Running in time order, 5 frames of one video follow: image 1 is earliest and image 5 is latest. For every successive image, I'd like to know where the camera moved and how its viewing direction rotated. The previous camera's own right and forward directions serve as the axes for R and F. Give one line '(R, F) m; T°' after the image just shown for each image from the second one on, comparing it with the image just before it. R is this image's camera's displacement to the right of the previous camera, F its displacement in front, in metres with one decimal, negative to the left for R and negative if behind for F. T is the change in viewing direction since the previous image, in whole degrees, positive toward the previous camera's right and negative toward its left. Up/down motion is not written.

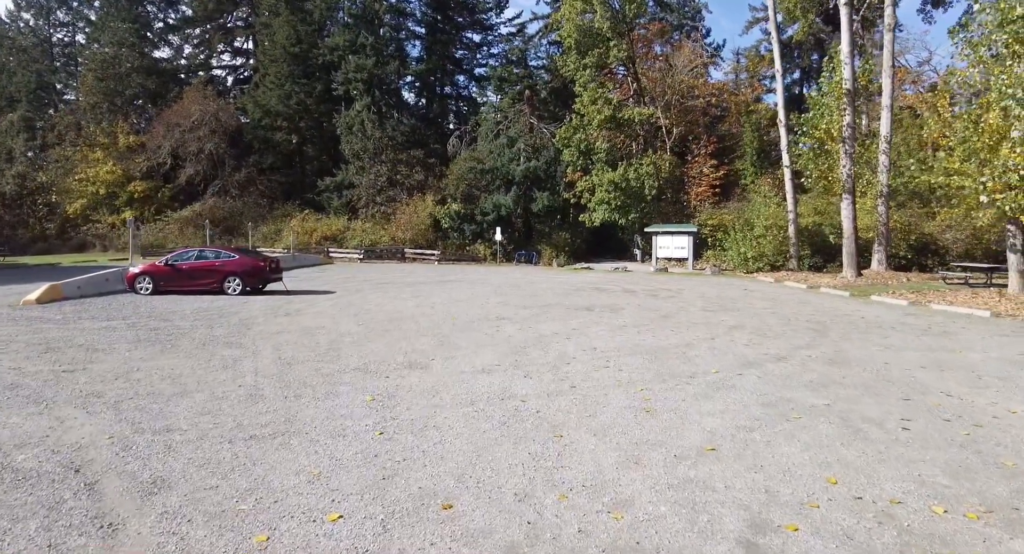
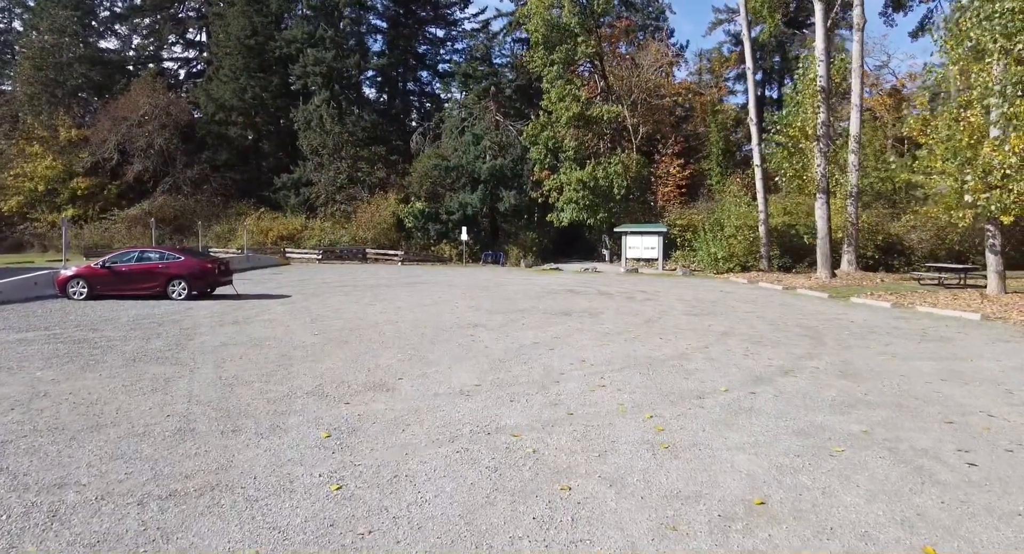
(-0.2, +1.0) m; +3°
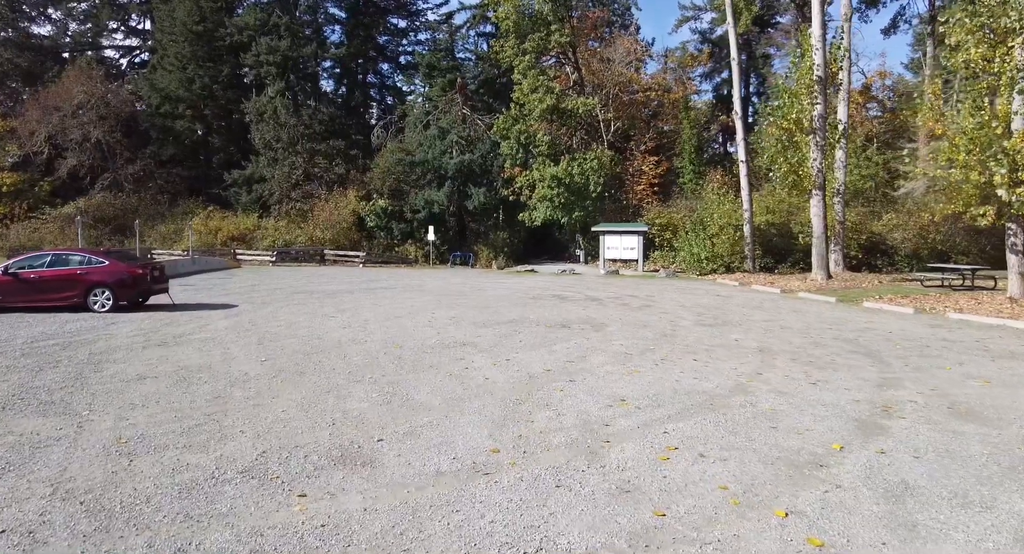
(-0.5, +2.0) m; +3°
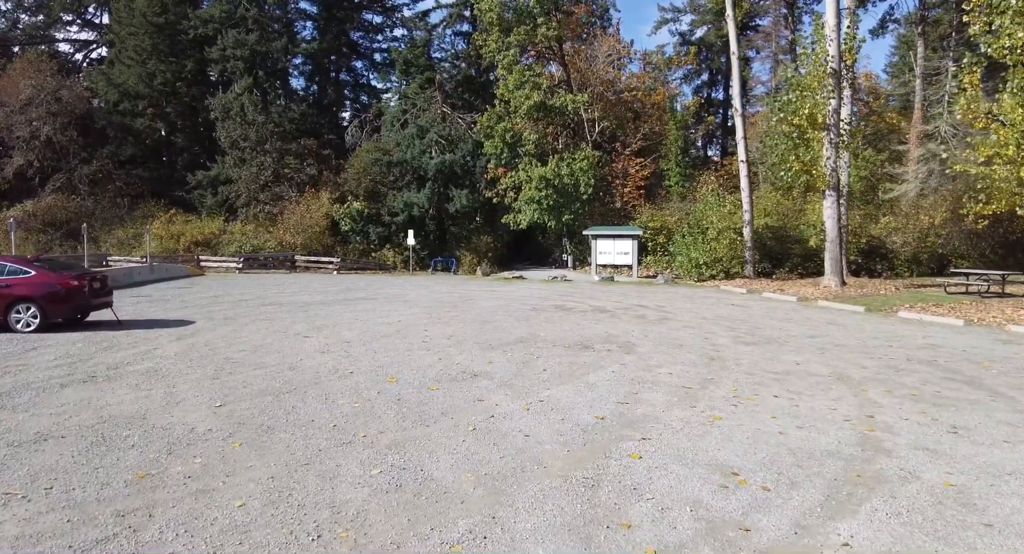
(-0.6, +1.8) m; +2°
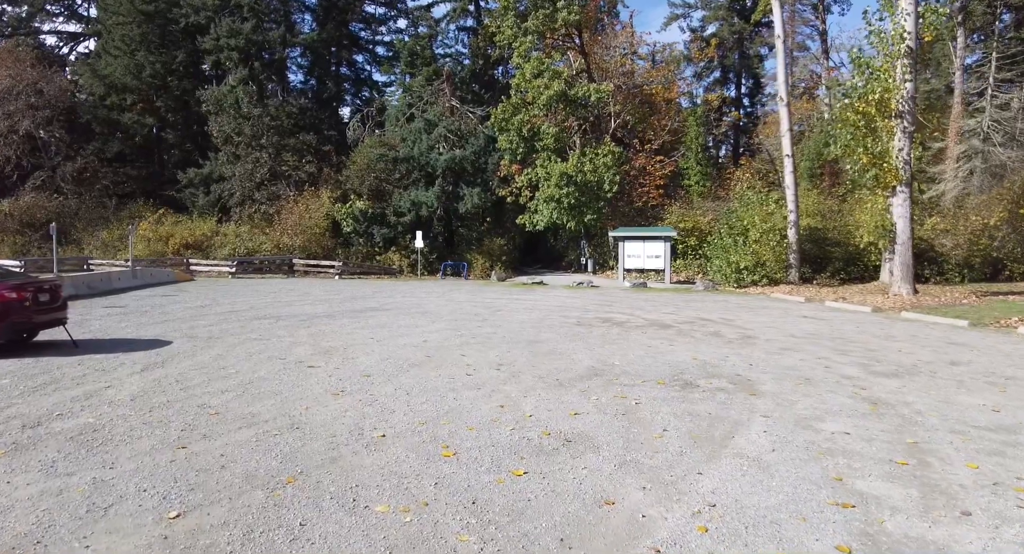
(-0.9, +2.4) m; 0°
